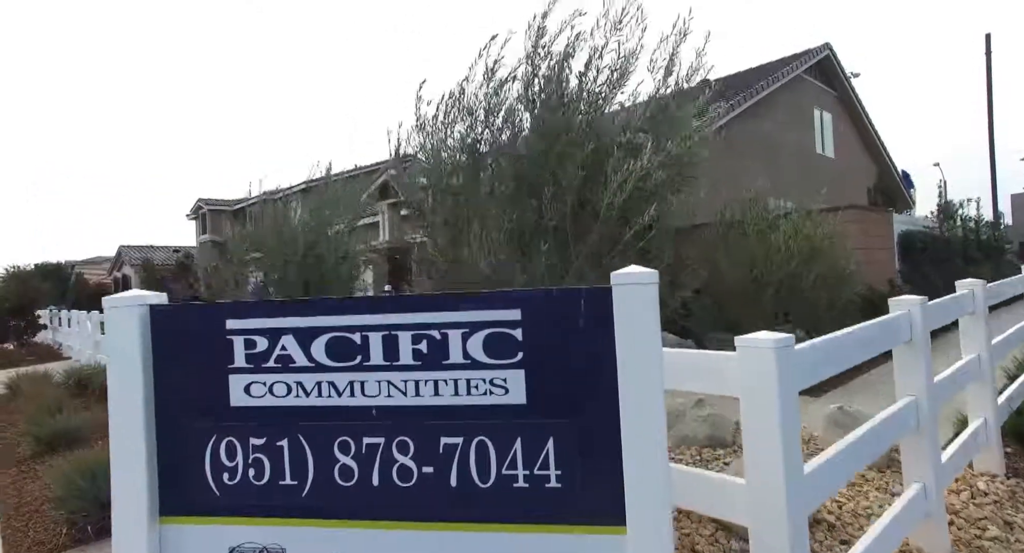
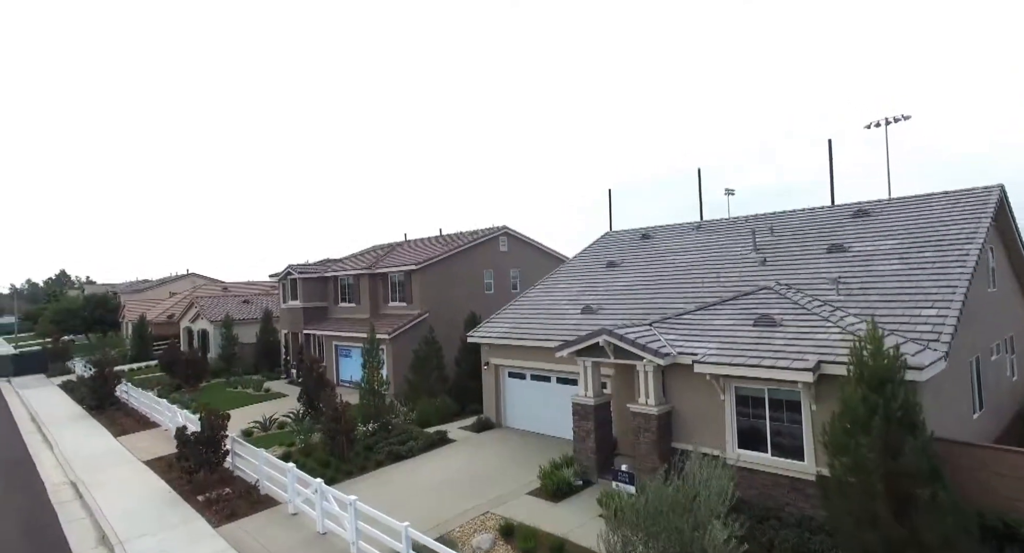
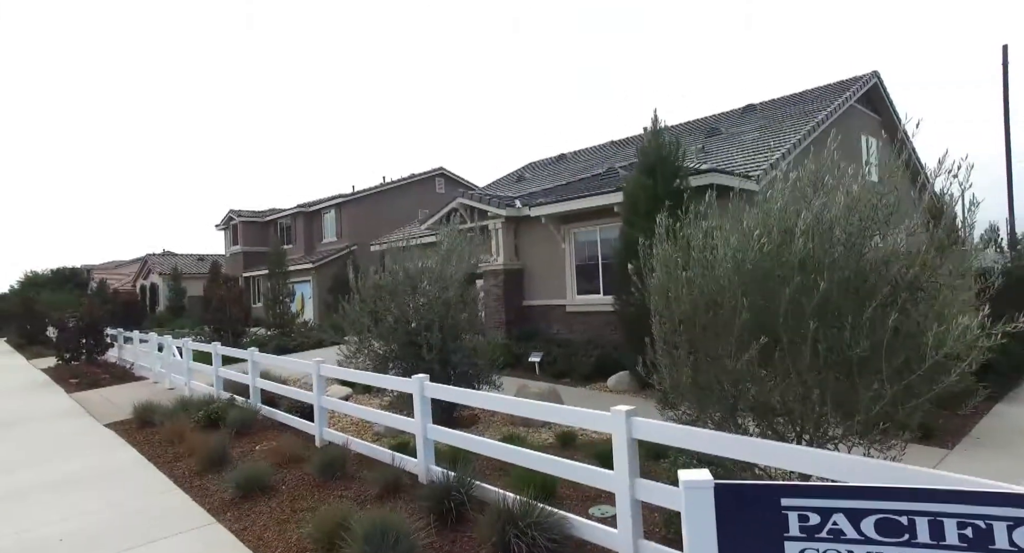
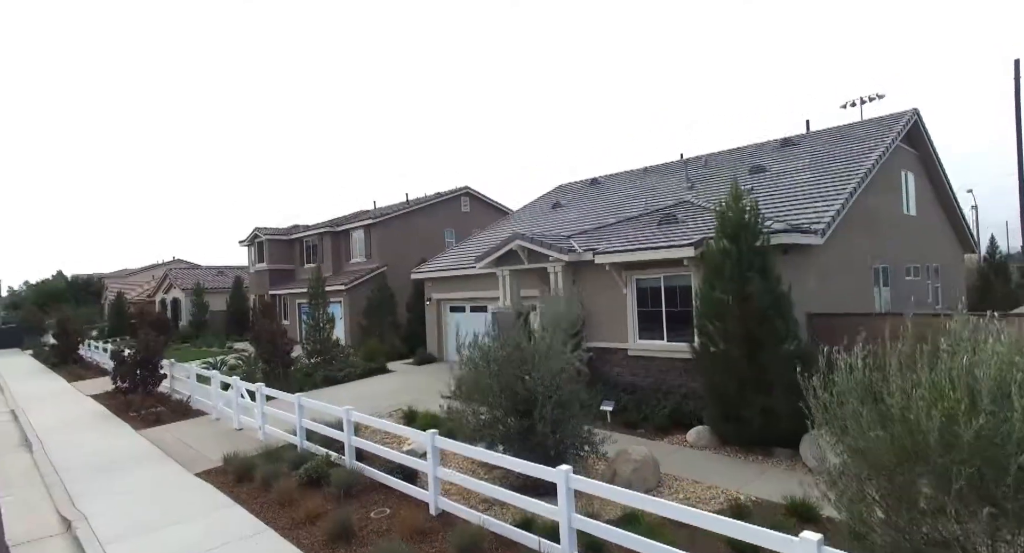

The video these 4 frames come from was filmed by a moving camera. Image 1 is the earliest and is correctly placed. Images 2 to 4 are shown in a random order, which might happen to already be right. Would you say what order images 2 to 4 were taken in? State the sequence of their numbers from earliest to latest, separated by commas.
3, 4, 2
